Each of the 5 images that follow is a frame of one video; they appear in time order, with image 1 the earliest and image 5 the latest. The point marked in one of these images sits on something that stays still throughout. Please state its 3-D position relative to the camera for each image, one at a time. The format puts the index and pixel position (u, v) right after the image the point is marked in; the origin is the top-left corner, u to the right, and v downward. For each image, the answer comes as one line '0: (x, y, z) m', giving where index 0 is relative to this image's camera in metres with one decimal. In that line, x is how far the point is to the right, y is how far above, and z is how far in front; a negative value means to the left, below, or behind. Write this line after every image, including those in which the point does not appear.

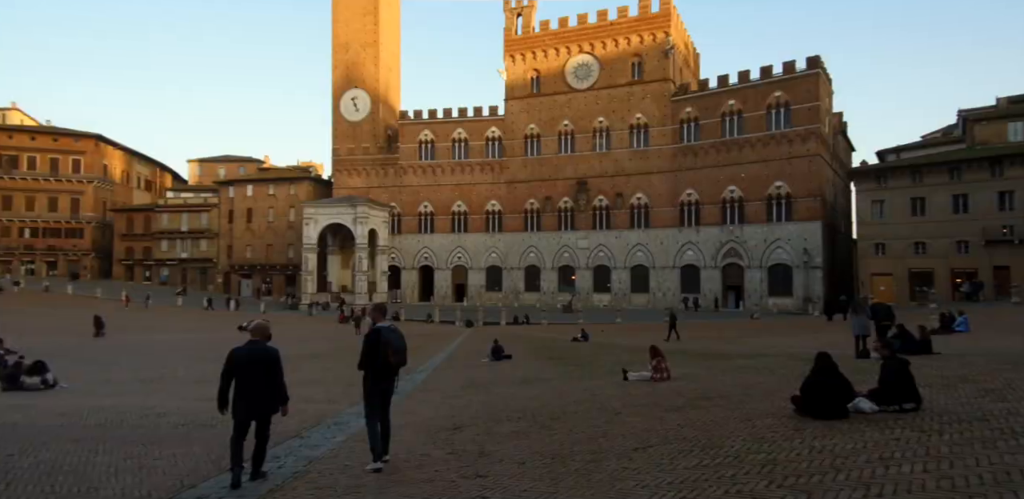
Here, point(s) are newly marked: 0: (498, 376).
0: (-0.2, -2.6, +13.9) m
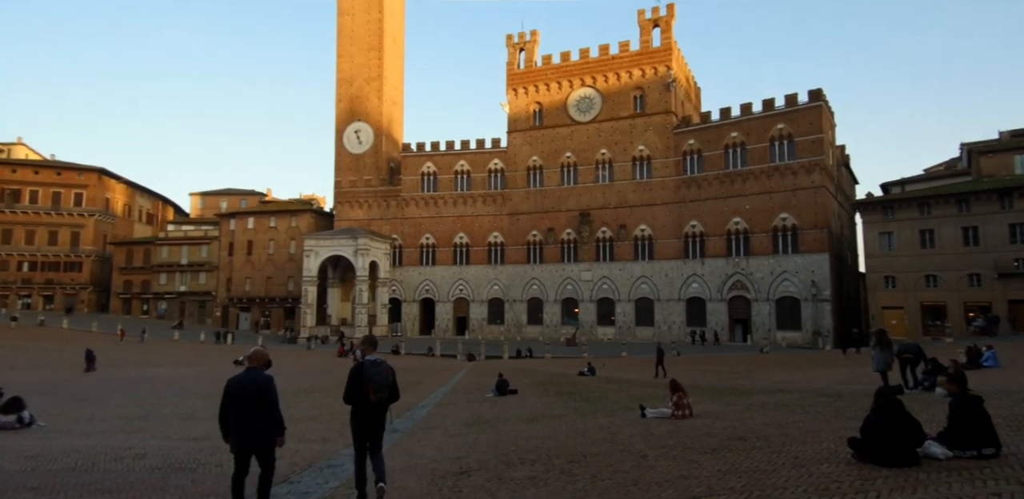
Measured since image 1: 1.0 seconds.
0: (-0.1, -3.1, +13.2) m
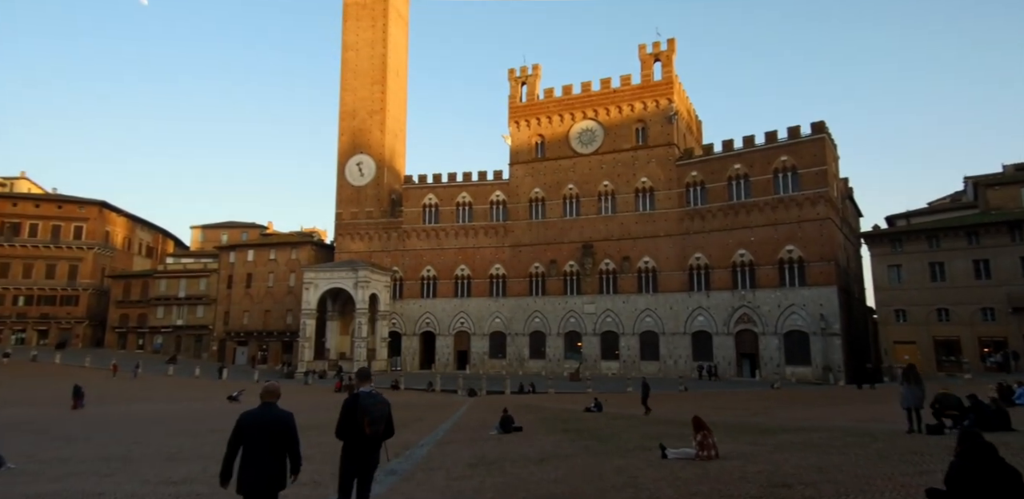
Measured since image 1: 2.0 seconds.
0: (0.0, -3.7, +12.4) m
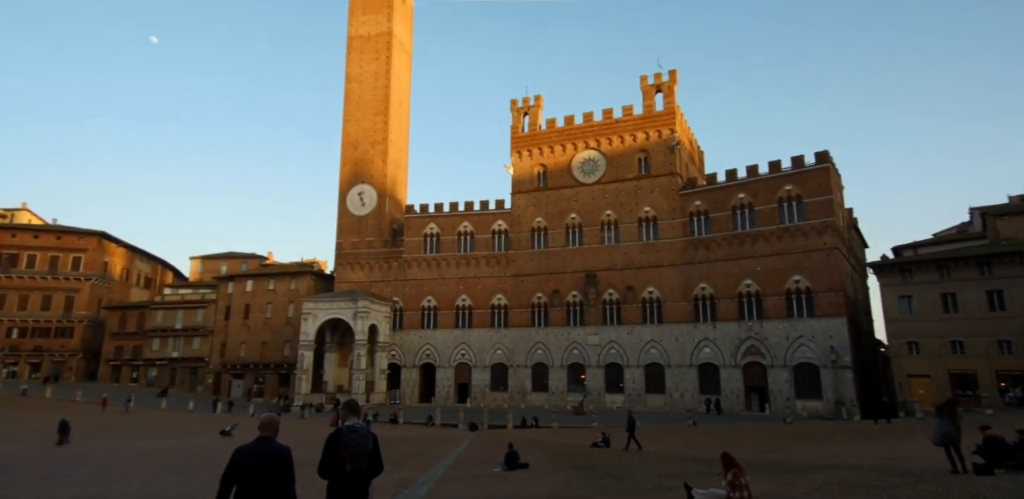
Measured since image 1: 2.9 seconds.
0: (+0.1, -4.1, +11.5) m
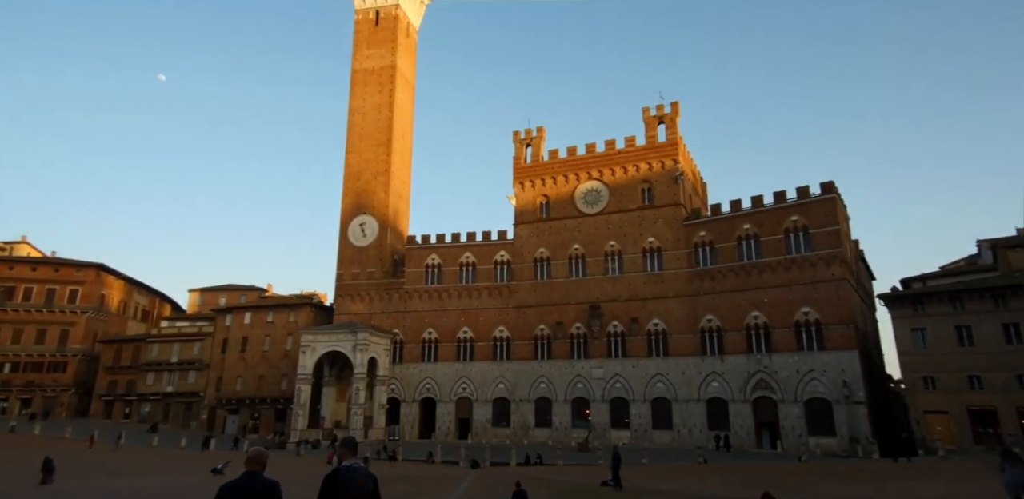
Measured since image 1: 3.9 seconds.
0: (+0.3, -4.5, +10.6) m
